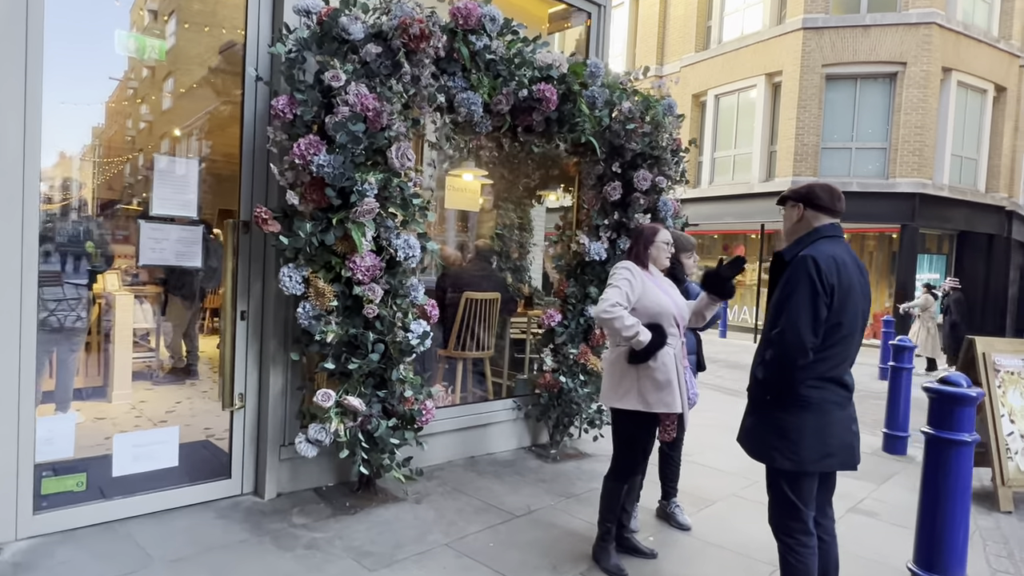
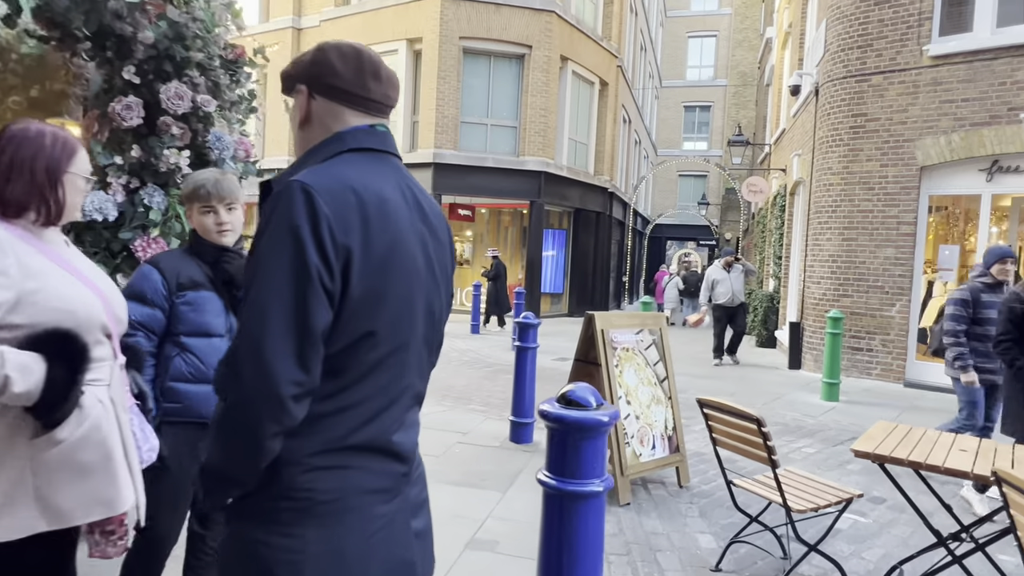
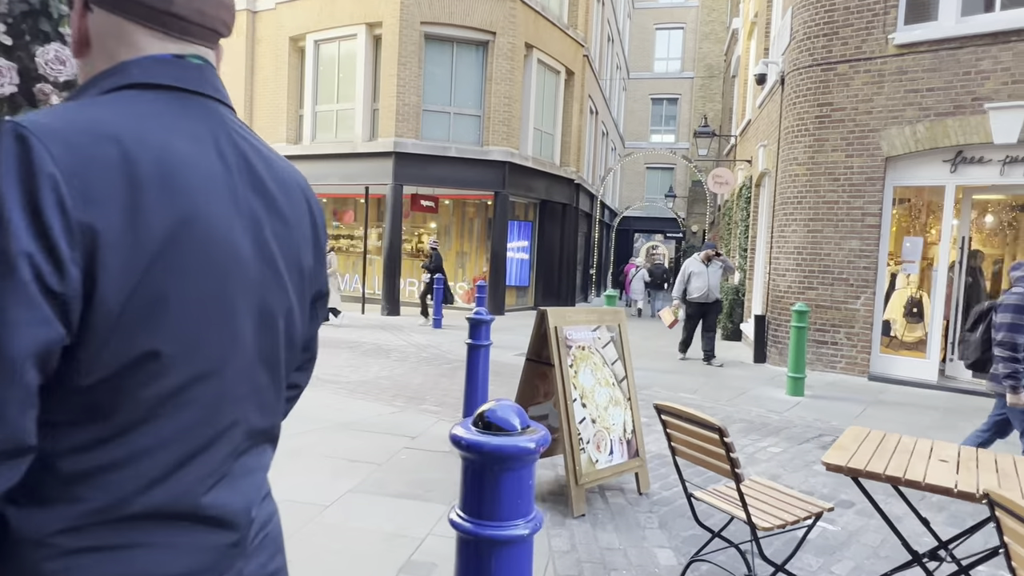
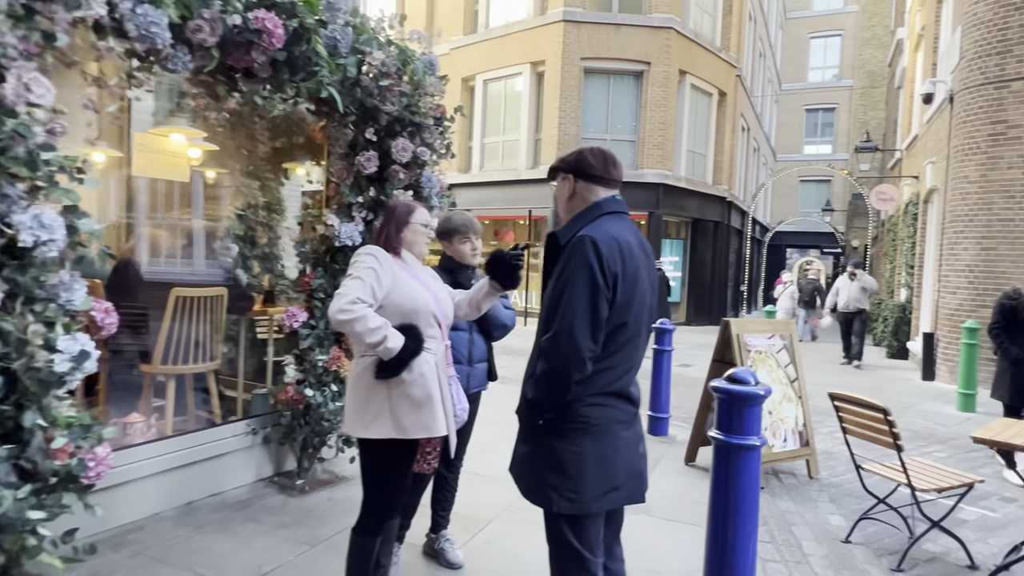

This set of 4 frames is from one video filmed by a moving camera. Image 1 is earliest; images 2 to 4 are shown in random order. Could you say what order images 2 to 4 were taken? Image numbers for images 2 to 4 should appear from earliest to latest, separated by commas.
4, 2, 3
